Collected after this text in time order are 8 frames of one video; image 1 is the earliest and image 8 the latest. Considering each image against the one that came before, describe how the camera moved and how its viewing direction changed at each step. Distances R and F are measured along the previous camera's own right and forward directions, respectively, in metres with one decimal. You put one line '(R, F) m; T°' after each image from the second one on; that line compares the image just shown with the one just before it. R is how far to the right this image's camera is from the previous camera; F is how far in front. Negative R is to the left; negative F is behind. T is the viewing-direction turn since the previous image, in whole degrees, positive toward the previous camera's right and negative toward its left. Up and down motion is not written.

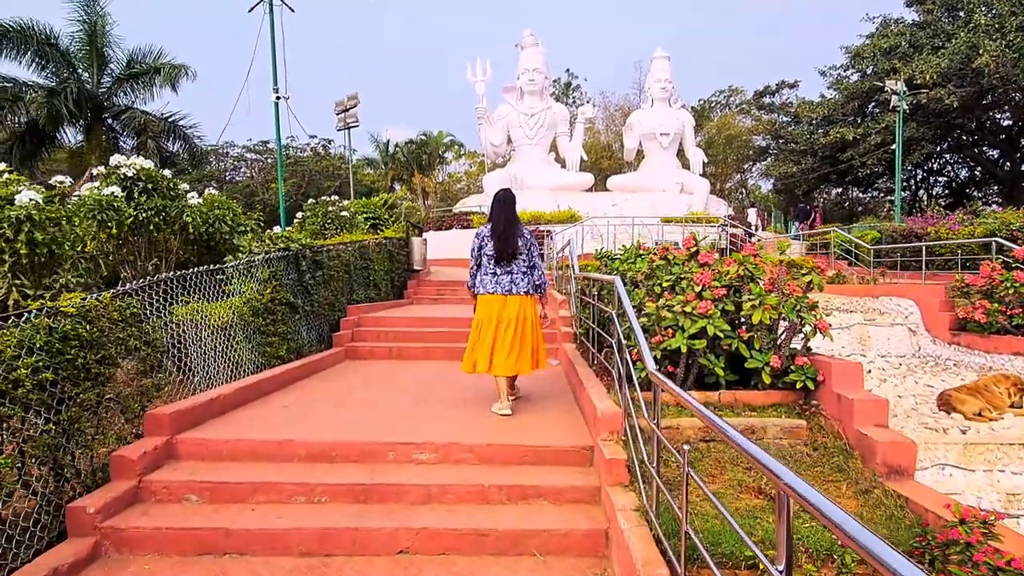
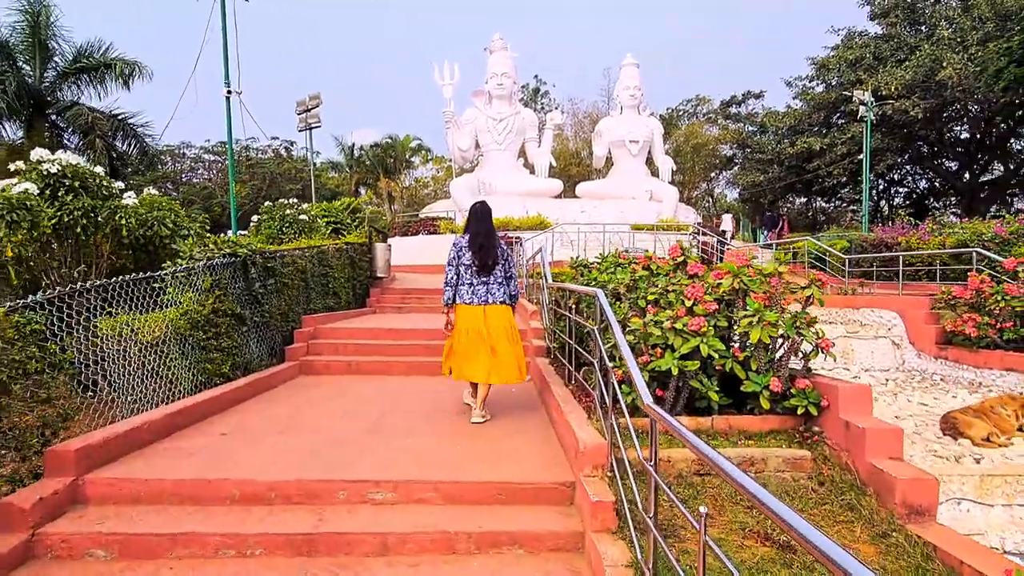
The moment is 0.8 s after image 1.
(0.0, +0.4) m; +3°
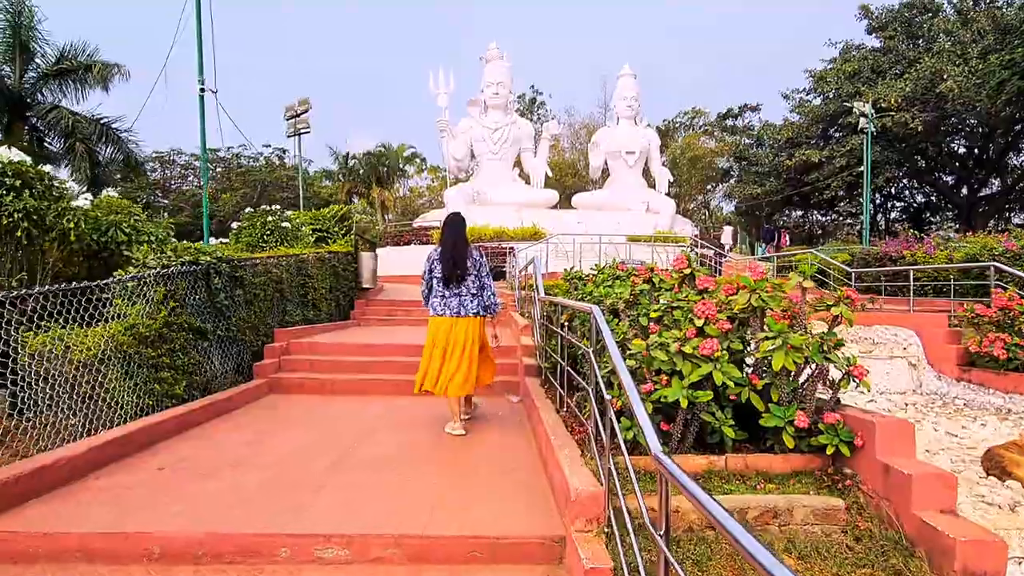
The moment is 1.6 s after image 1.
(+0.1, +0.5) m; 0°
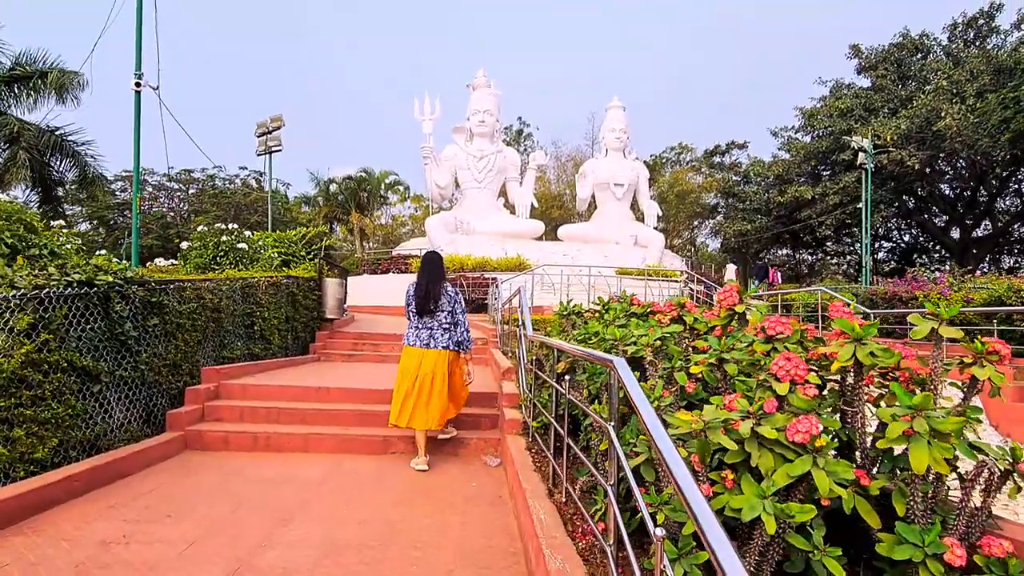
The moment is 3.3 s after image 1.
(0.0, +1.1) m; +2°
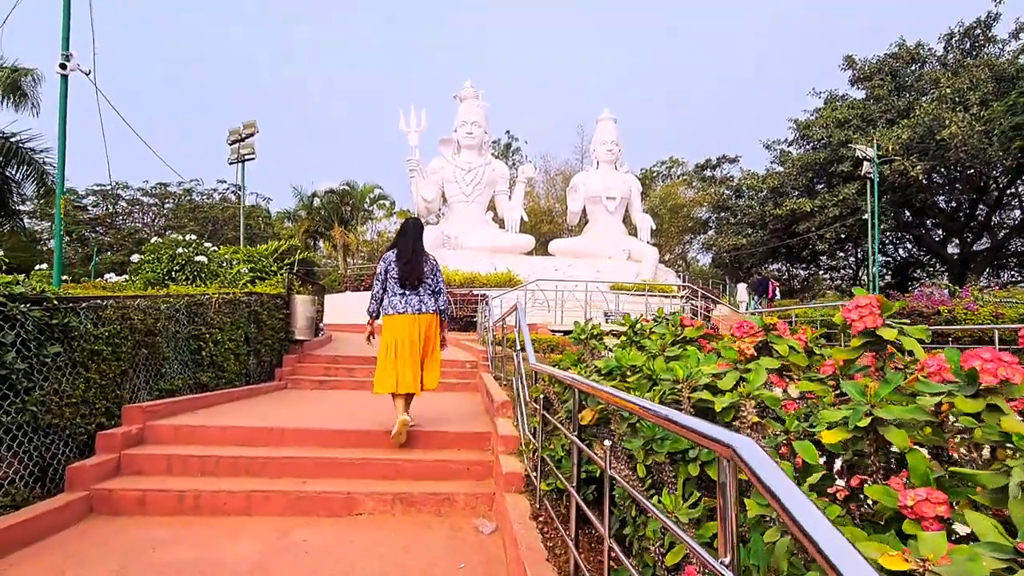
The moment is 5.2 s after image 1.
(-0.1, +1.0) m; +1°
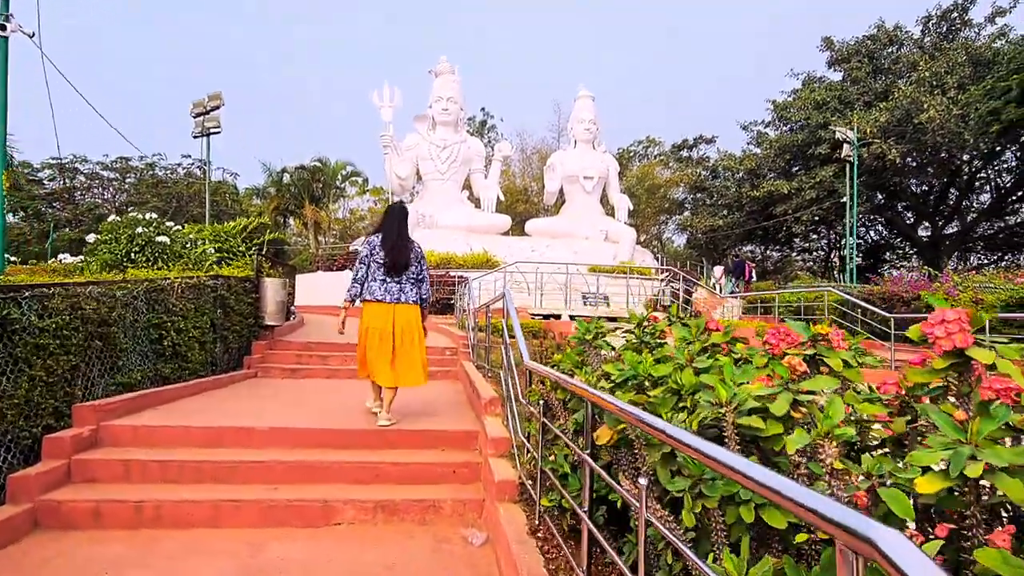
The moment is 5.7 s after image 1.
(-0.1, +0.3) m; +2°
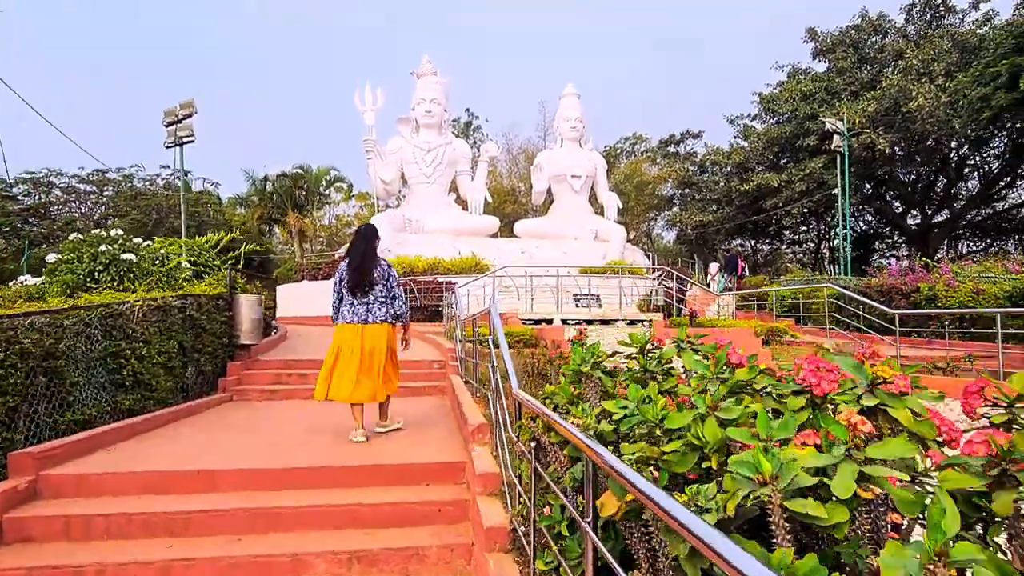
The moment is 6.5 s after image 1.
(0.0, +0.4) m; +1°
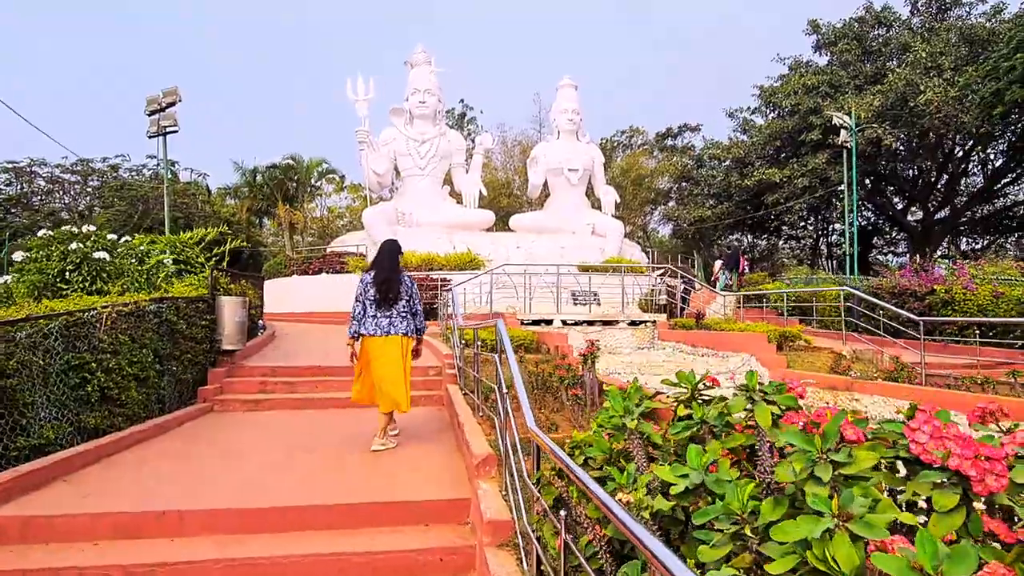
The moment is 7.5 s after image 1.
(-0.1, +0.5) m; +1°
